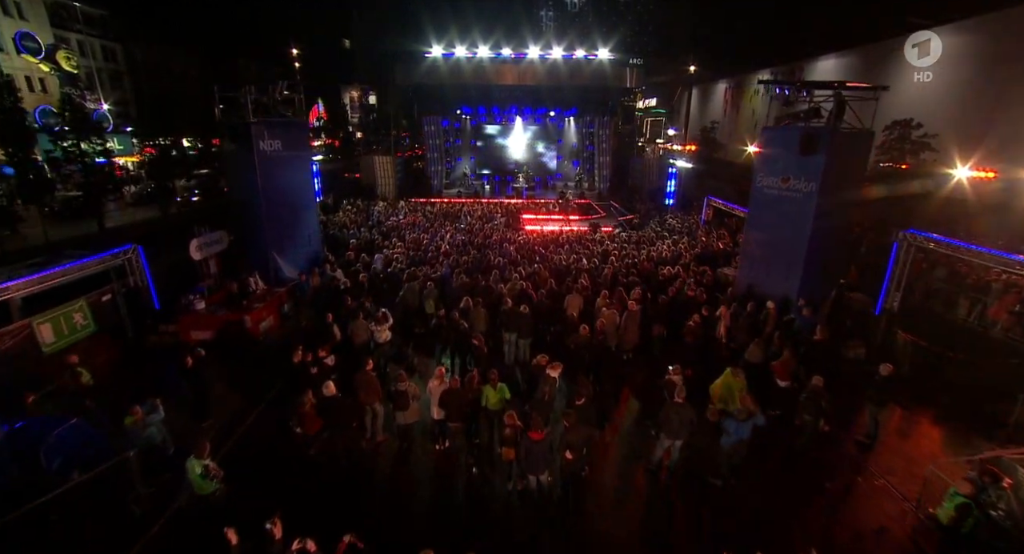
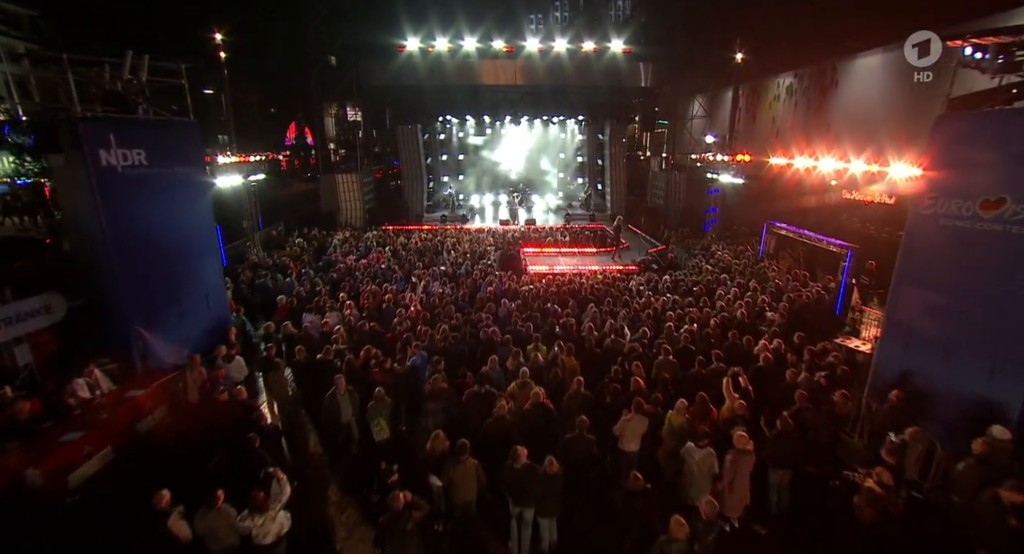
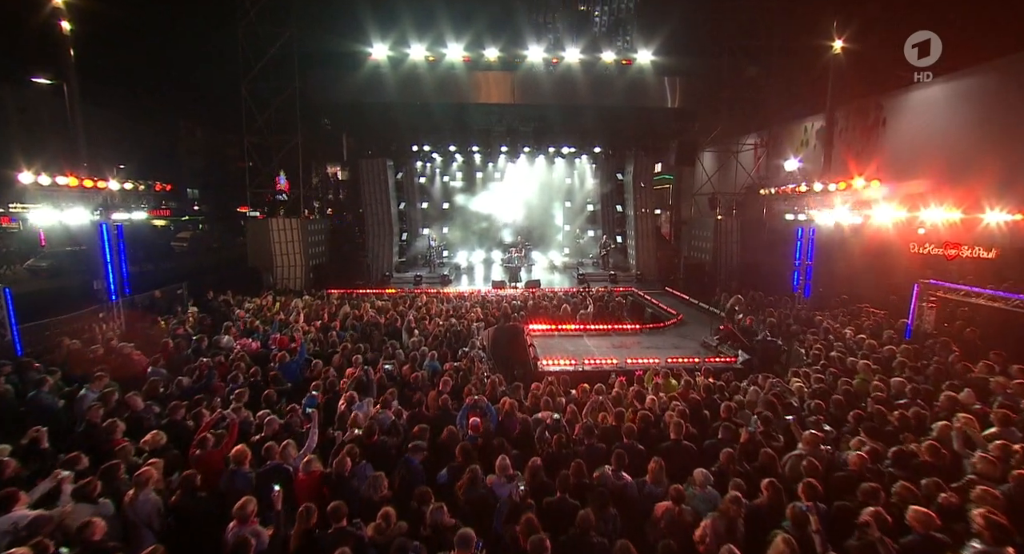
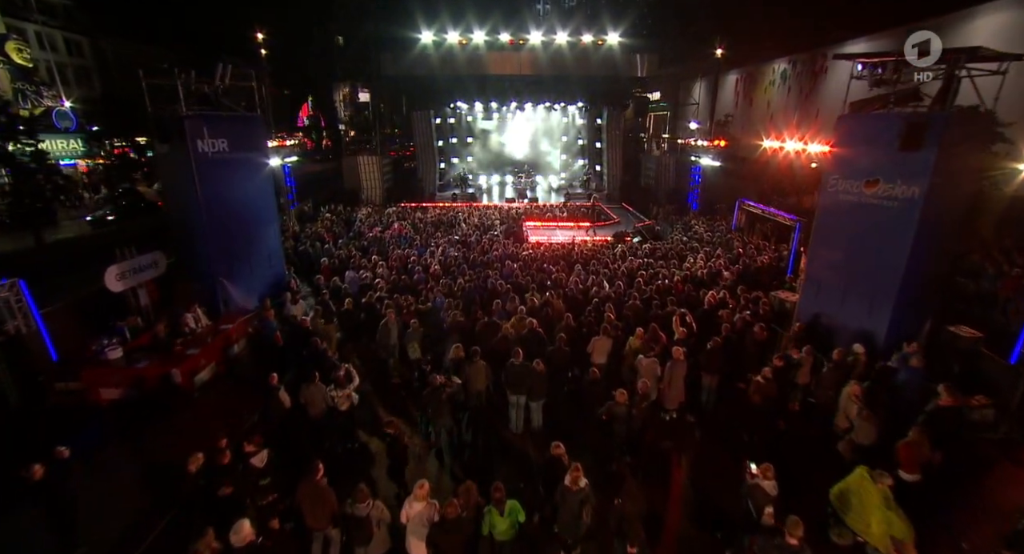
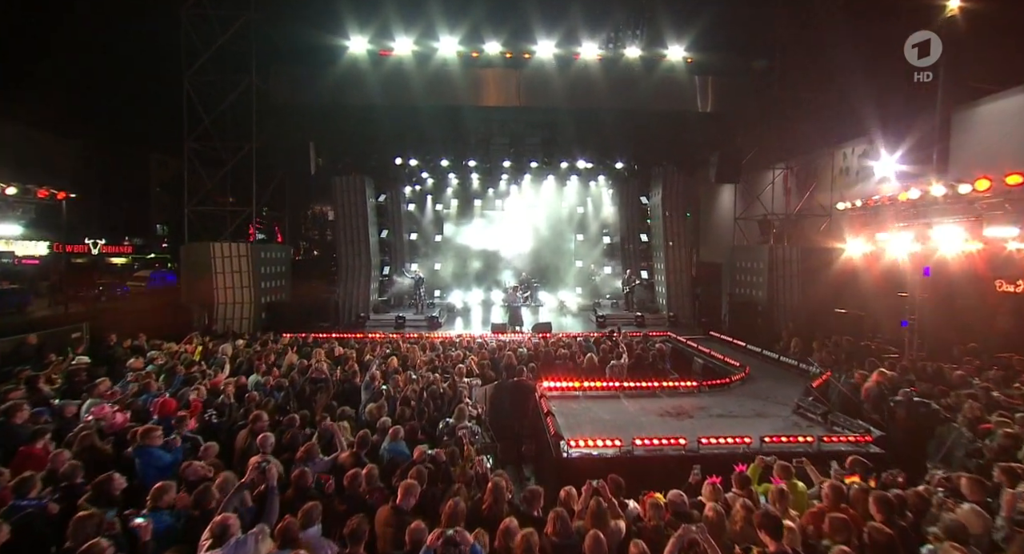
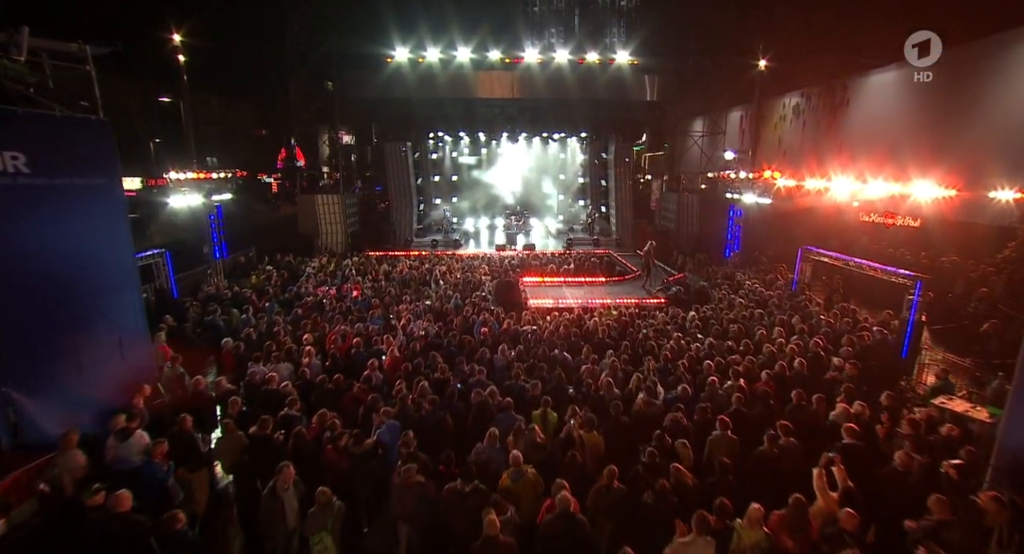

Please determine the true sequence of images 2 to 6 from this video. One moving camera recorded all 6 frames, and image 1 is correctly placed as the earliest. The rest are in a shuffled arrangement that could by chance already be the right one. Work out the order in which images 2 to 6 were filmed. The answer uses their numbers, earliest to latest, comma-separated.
4, 2, 6, 3, 5
